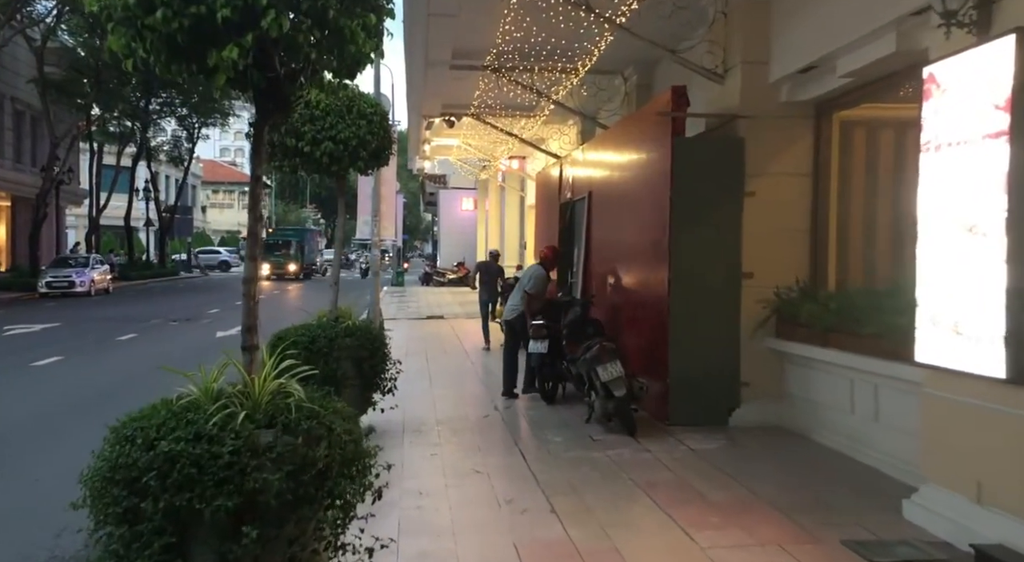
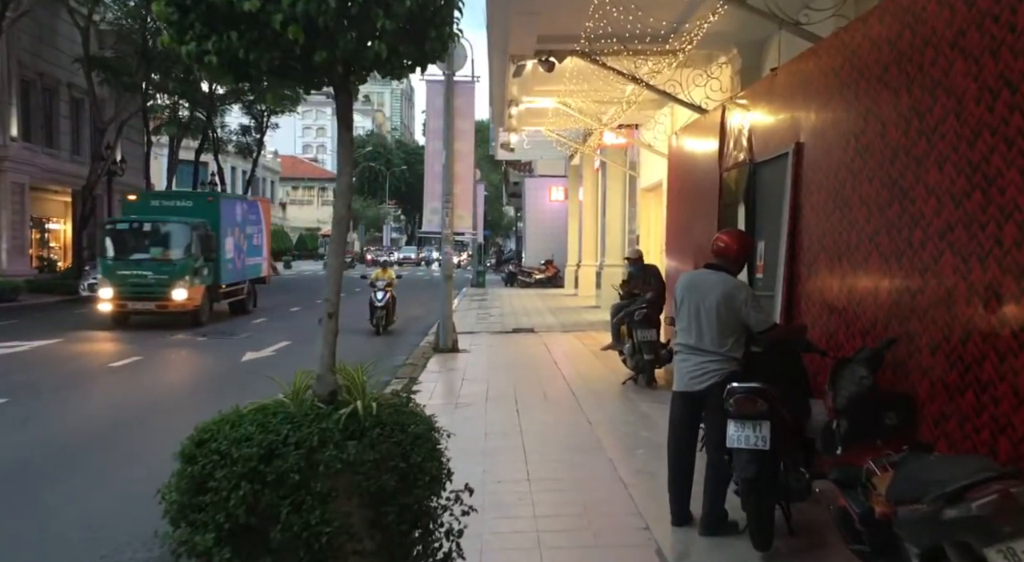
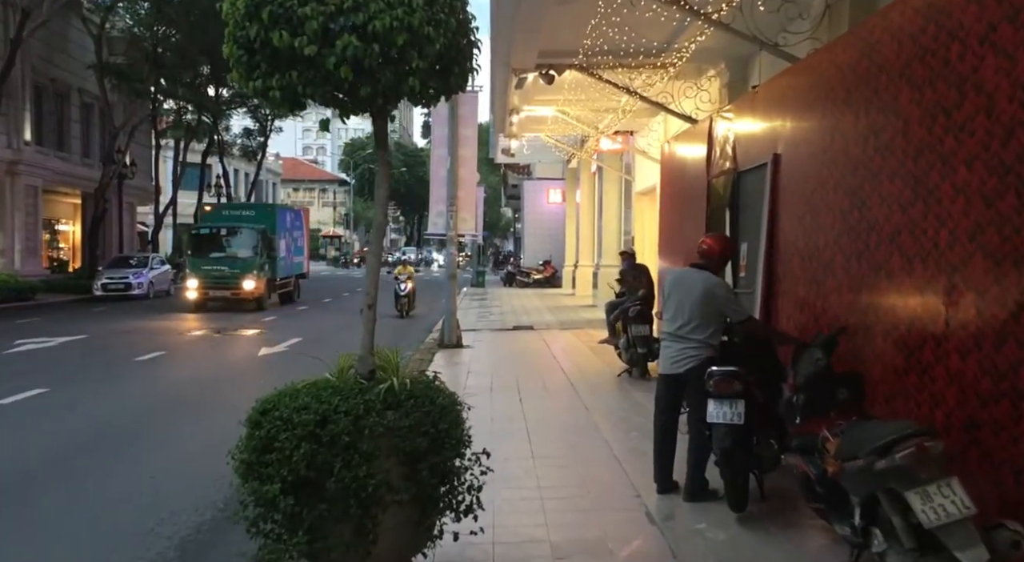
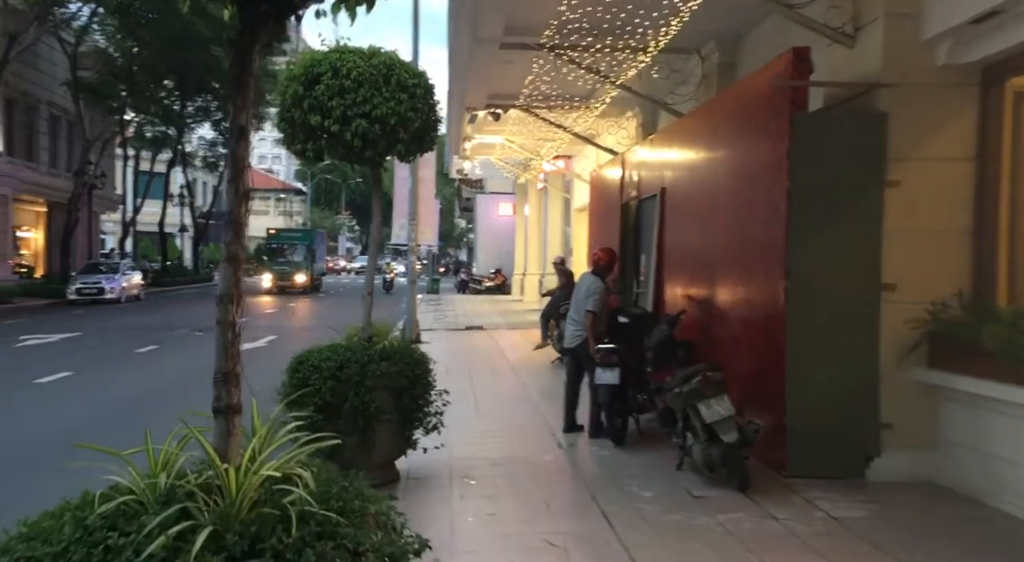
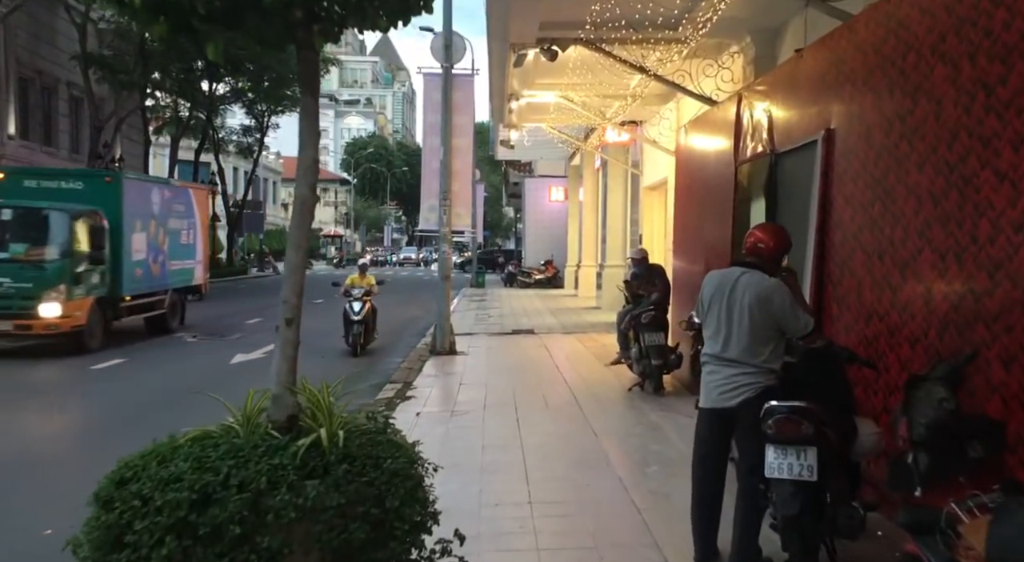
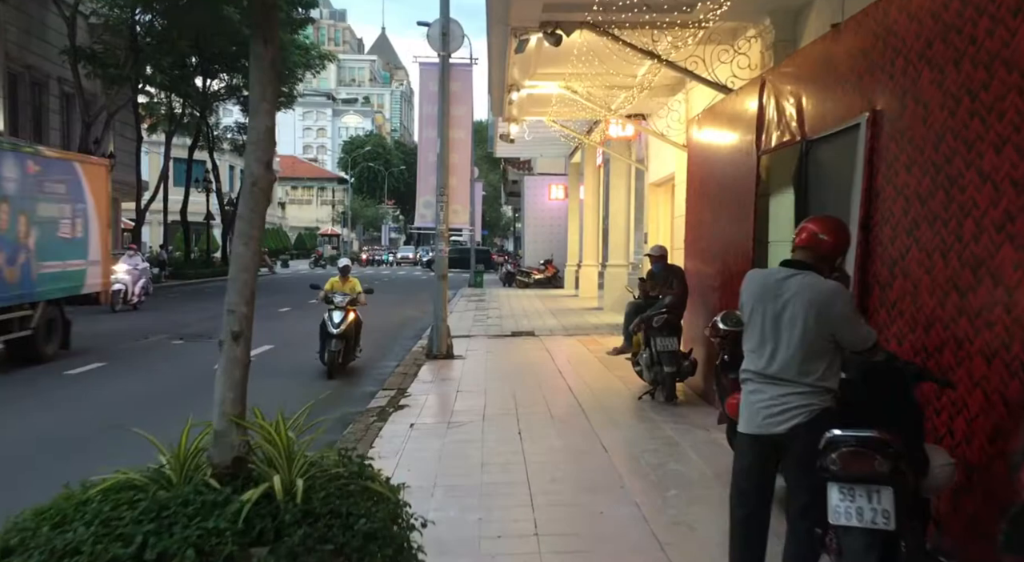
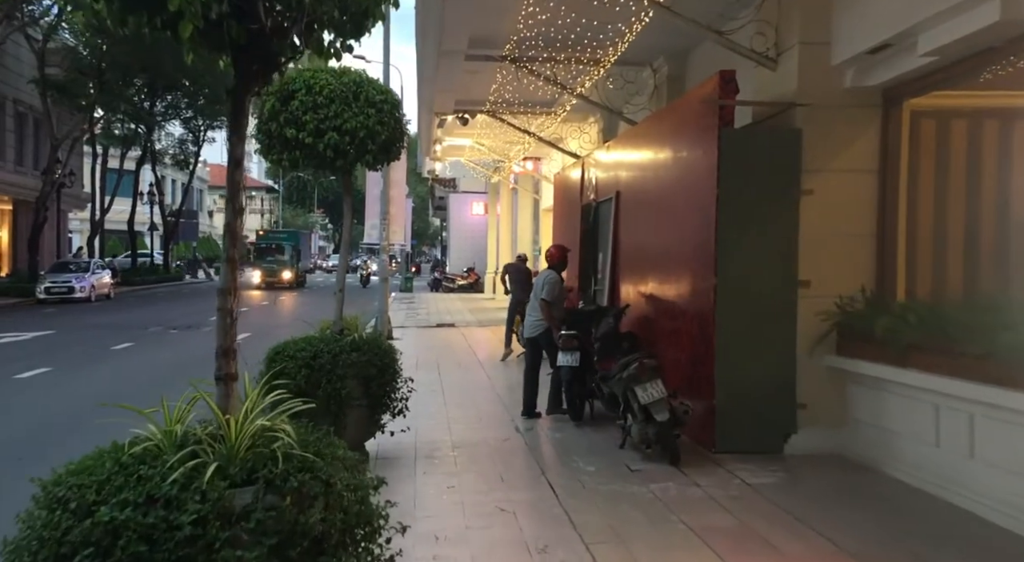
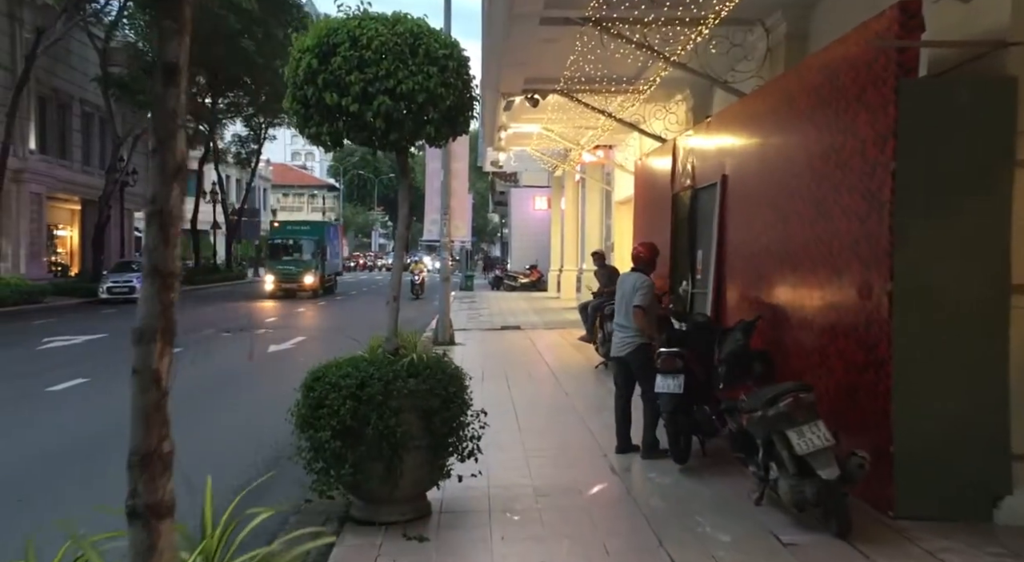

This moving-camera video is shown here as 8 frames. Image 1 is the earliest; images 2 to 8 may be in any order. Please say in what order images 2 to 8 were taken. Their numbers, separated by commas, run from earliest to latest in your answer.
7, 4, 8, 3, 2, 5, 6
